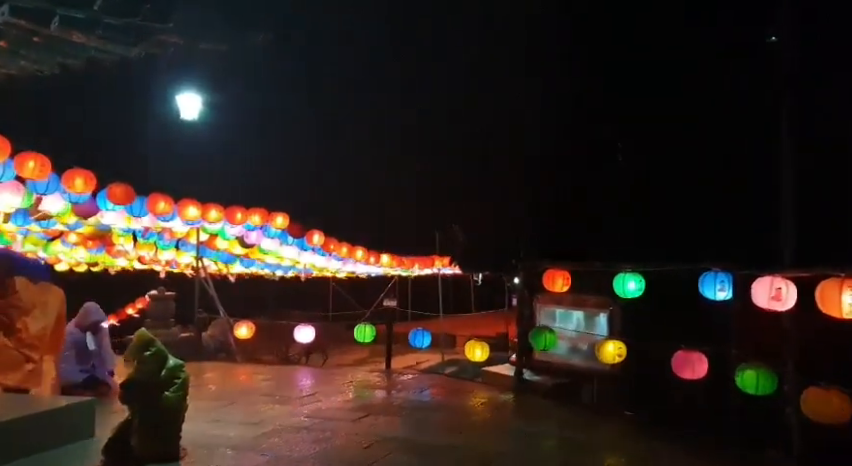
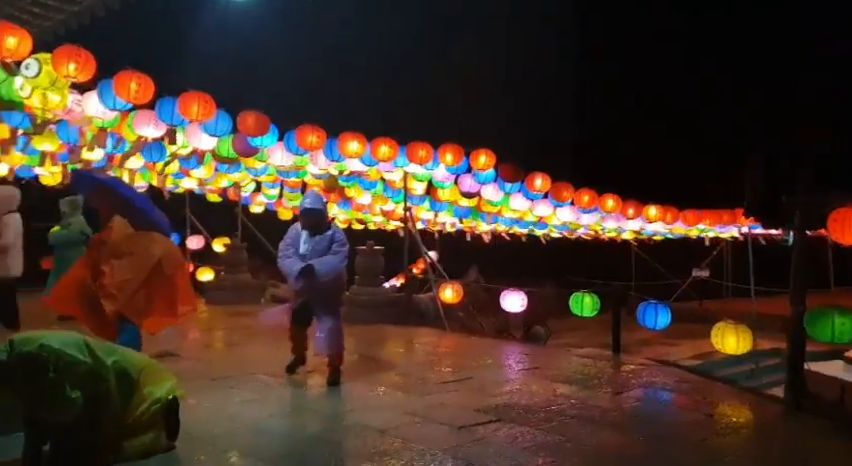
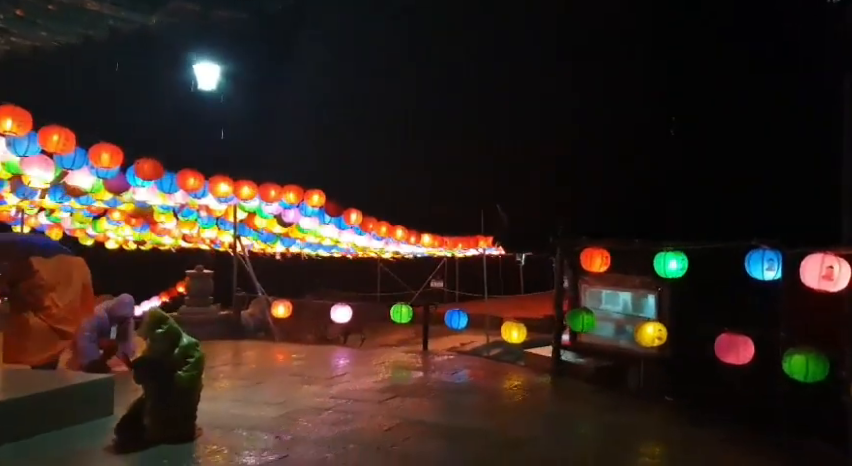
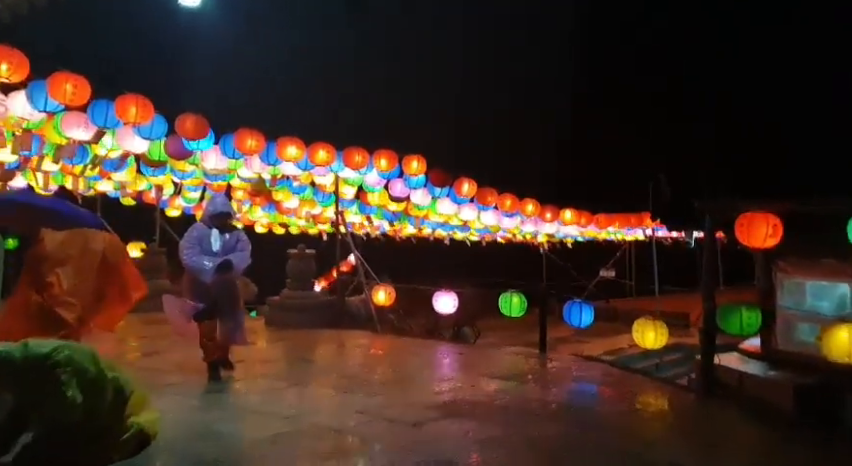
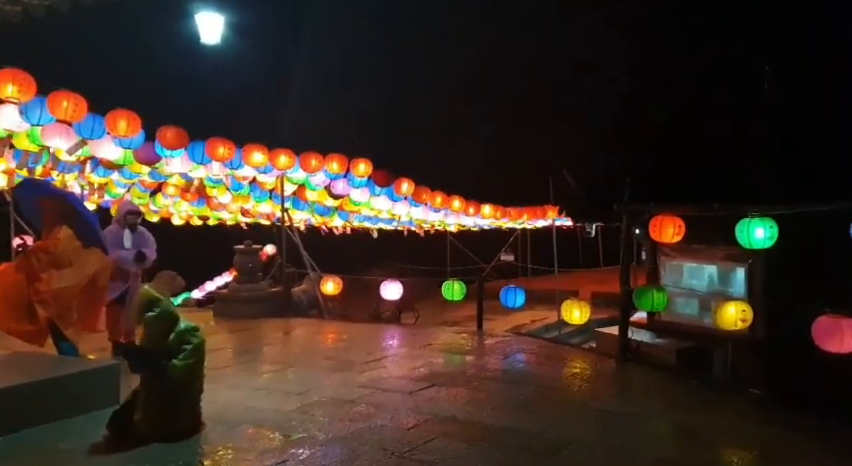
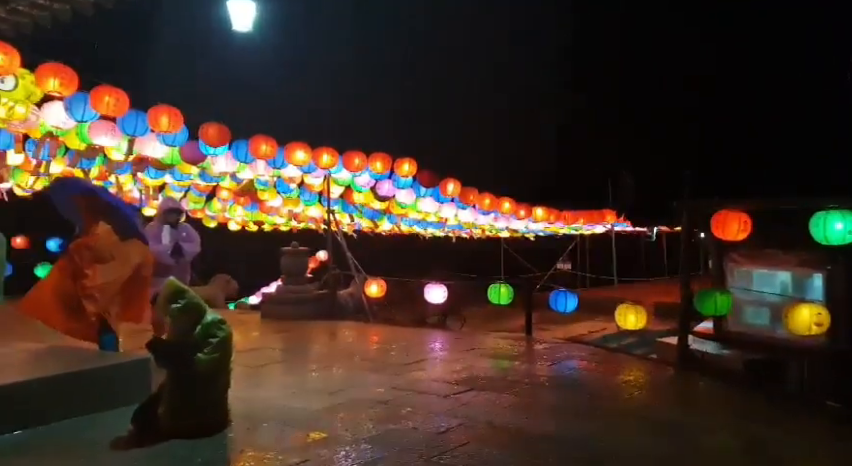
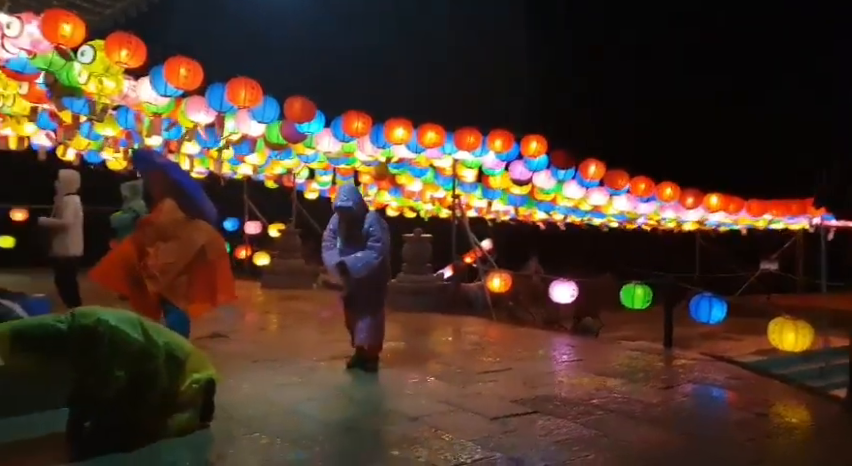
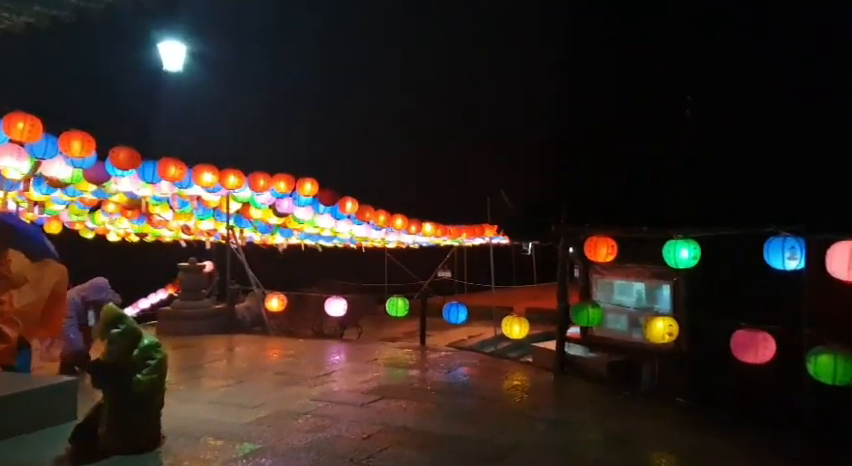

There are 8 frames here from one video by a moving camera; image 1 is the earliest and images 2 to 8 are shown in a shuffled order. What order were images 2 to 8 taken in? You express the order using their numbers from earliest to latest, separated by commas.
3, 8, 5, 6, 4, 2, 7
